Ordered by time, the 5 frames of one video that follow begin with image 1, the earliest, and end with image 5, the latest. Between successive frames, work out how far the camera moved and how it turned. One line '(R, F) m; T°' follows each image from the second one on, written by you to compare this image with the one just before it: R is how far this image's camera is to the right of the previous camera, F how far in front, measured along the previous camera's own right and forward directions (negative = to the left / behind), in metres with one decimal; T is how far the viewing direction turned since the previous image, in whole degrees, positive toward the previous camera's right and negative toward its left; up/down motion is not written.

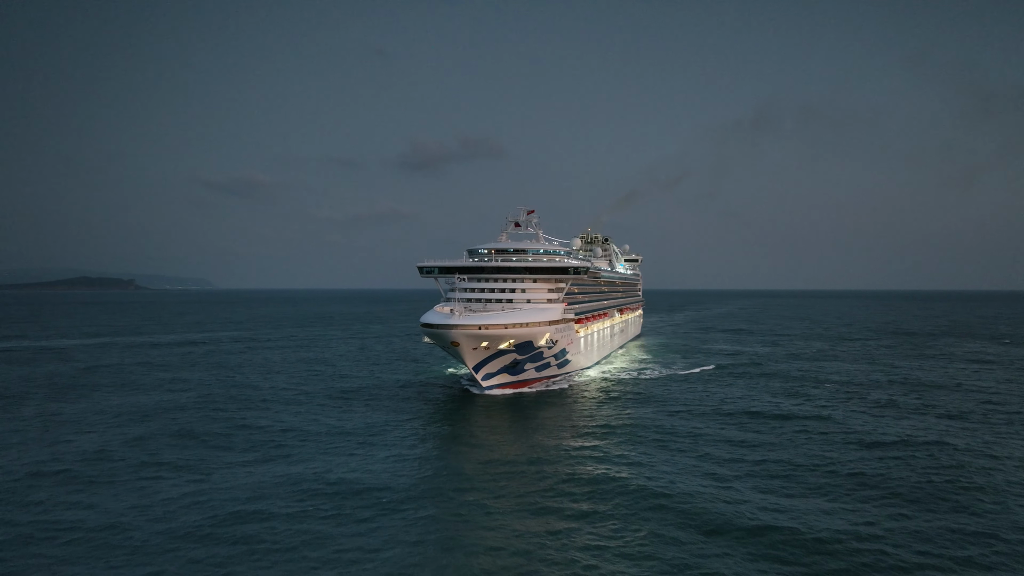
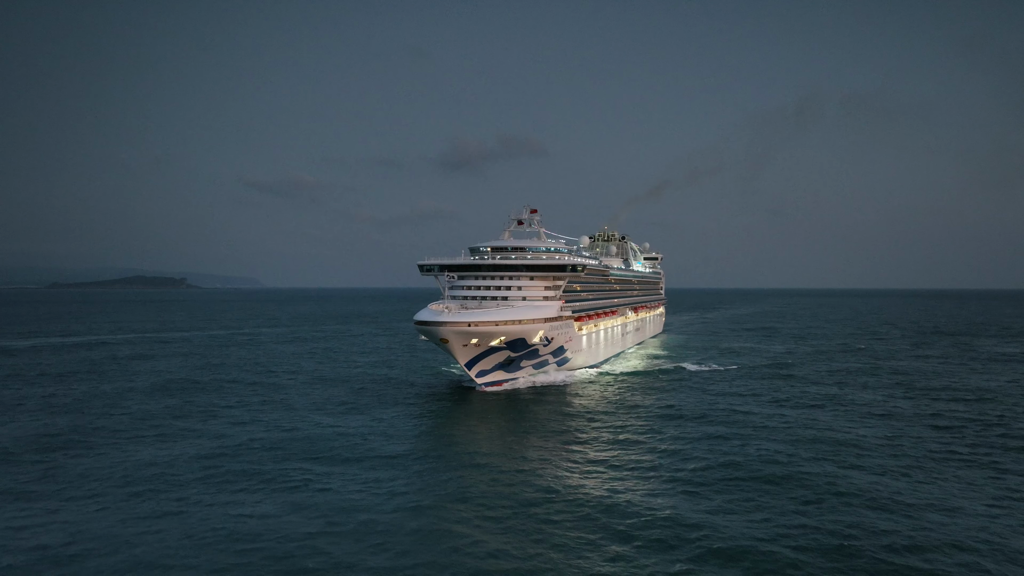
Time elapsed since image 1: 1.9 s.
(+2.4, -0.4) m; -3°
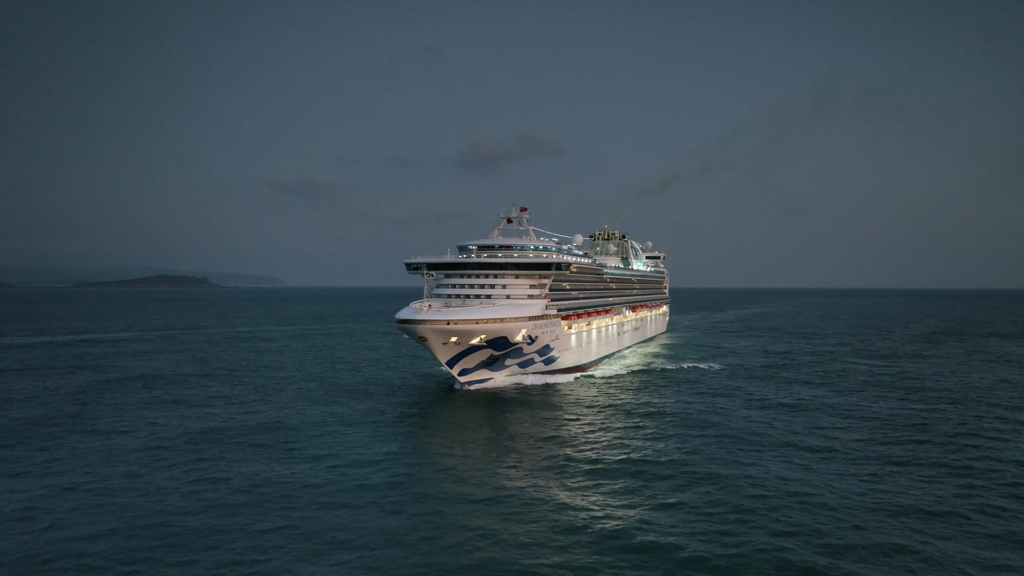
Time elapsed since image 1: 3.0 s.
(+1.8, +0.2) m; -1°
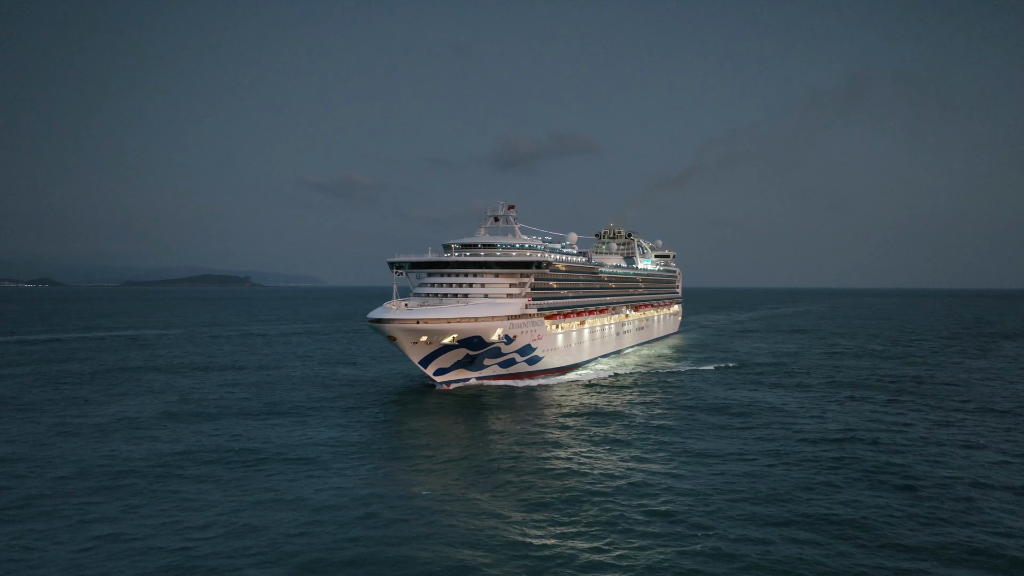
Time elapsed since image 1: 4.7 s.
(+3.0, +0.6) m; -2°
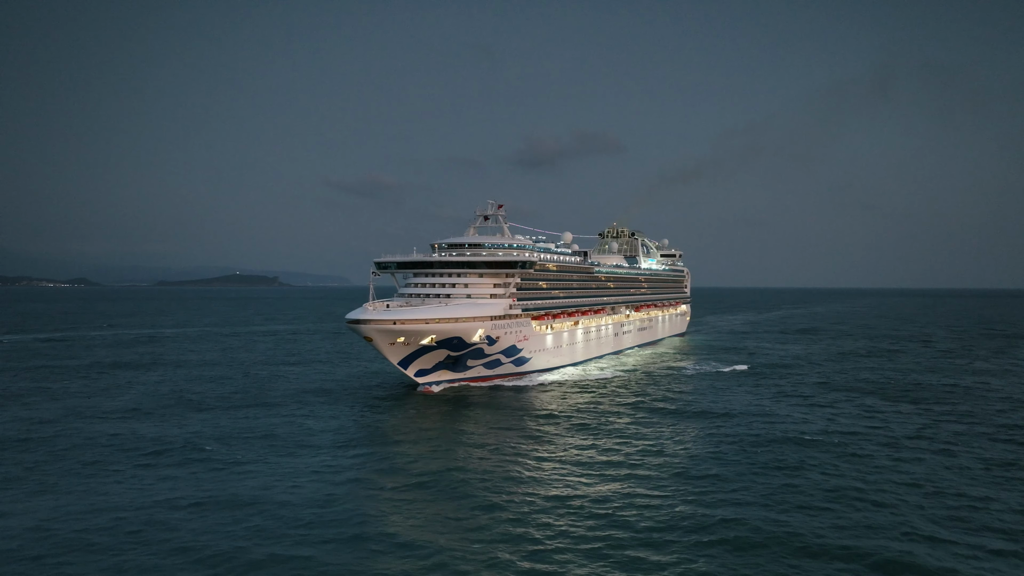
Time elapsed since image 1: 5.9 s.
(+2.2, +0.6) m; -2°
